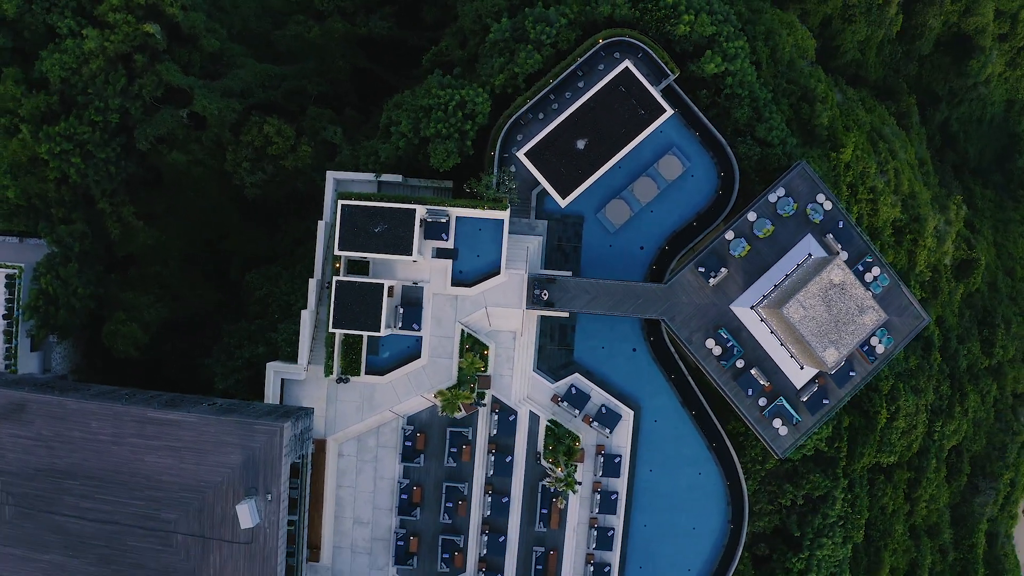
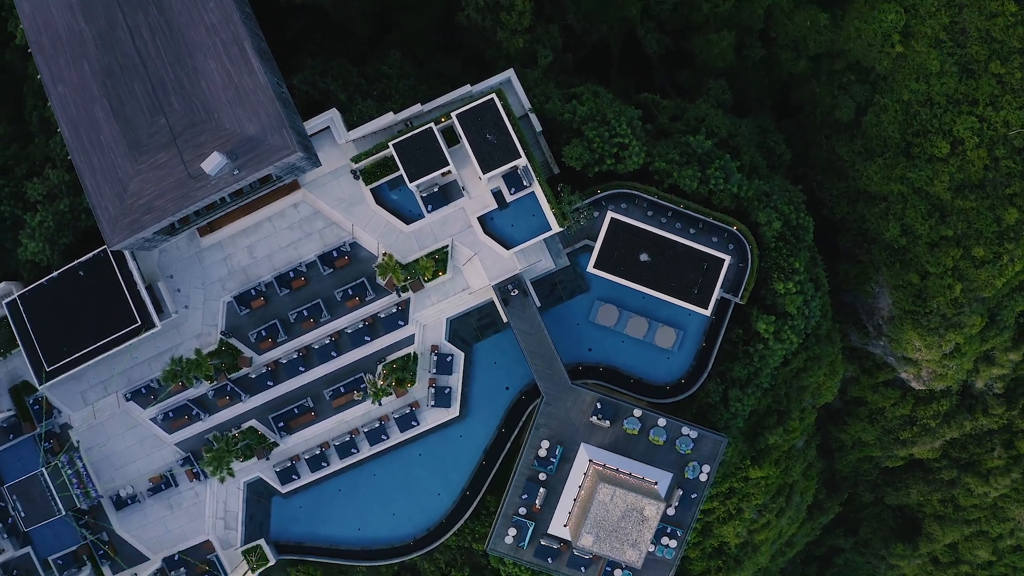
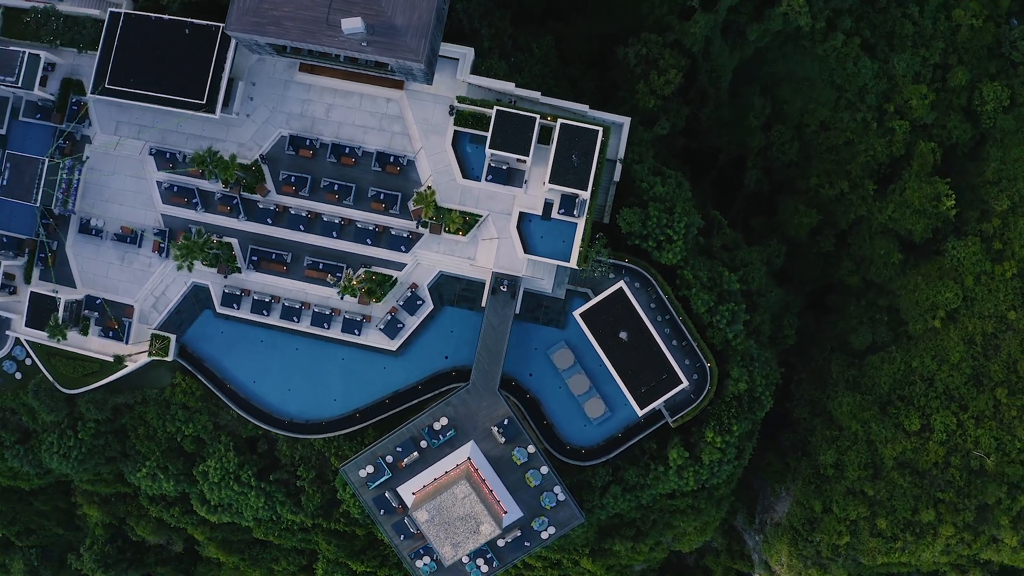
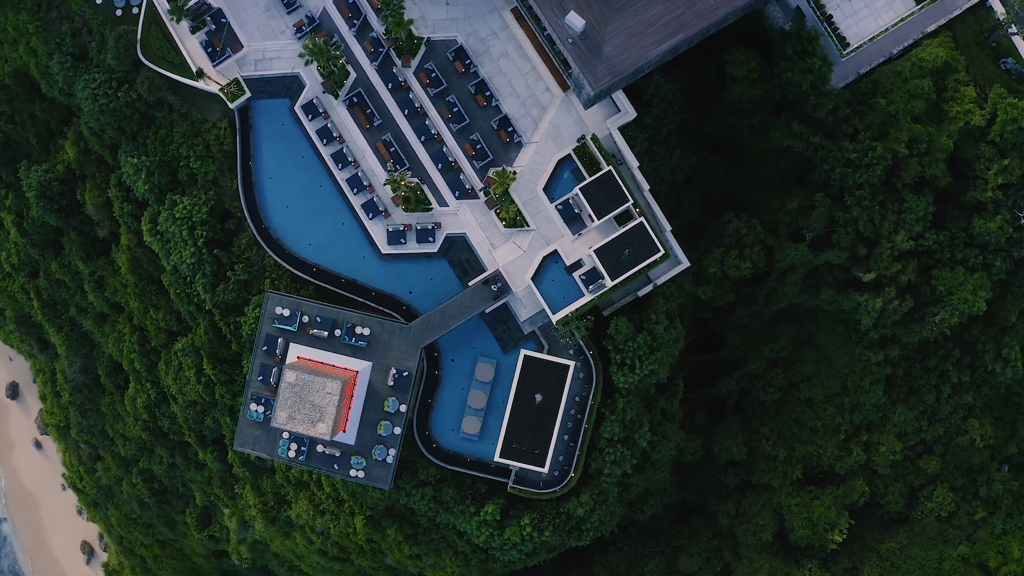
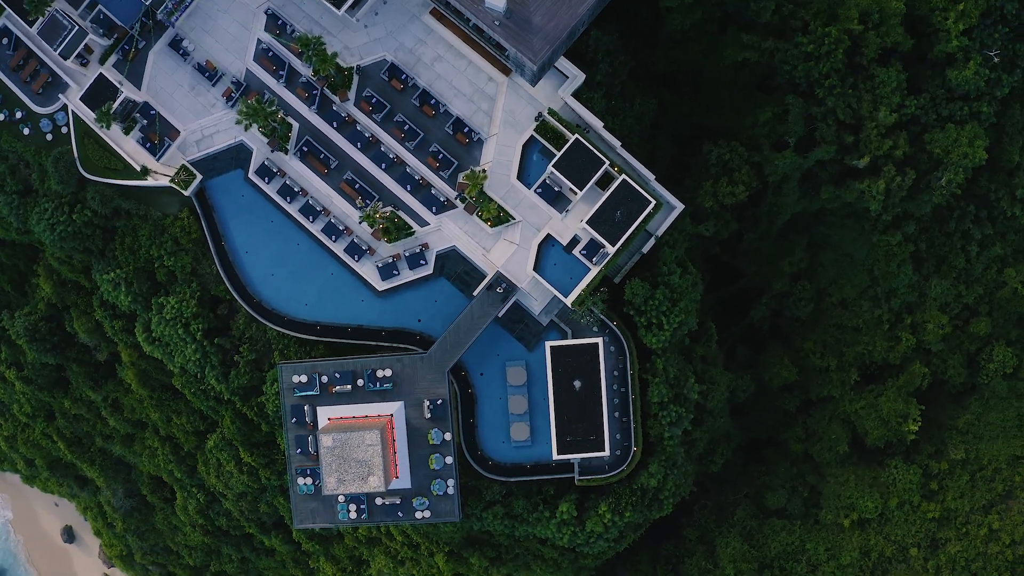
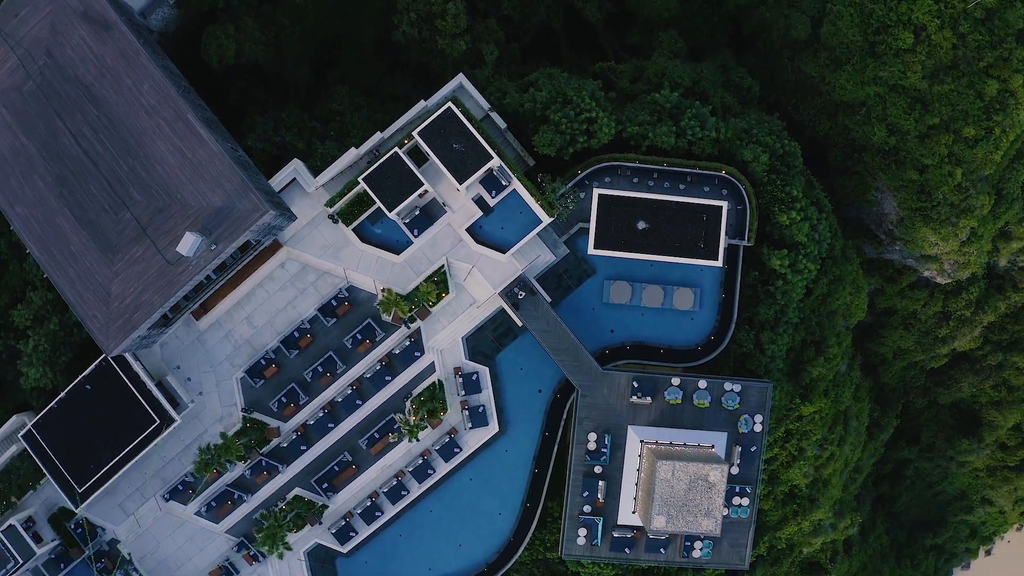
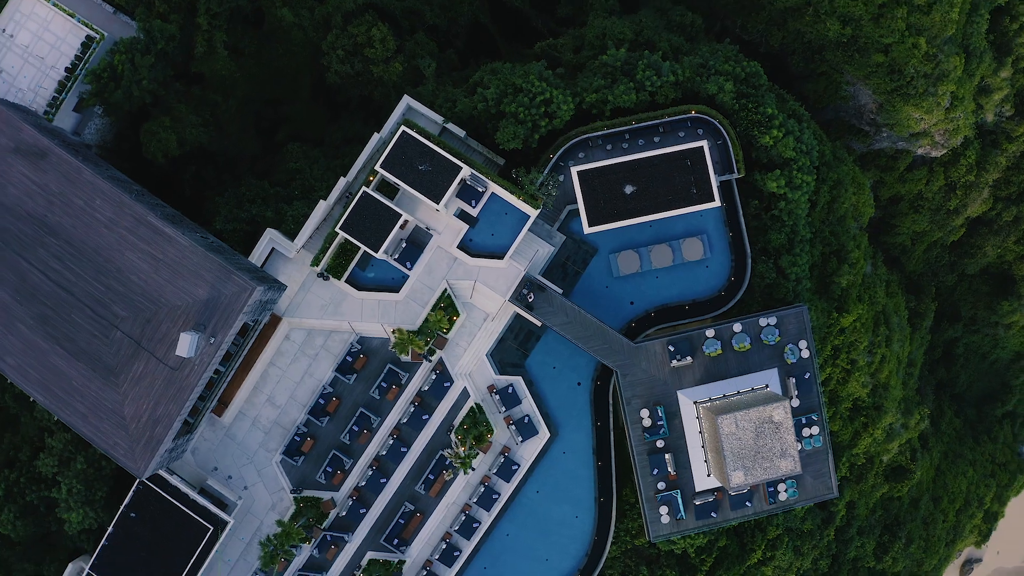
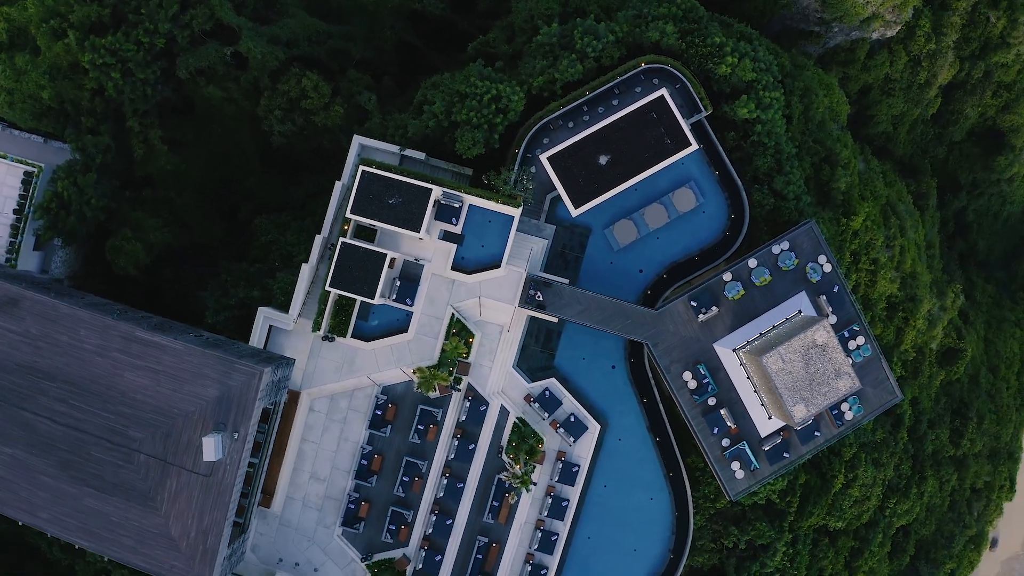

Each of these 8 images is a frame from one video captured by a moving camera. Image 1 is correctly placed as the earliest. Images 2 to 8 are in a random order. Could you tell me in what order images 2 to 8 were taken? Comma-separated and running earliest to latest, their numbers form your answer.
8, 7, 6, 2, 3, 5, 4
